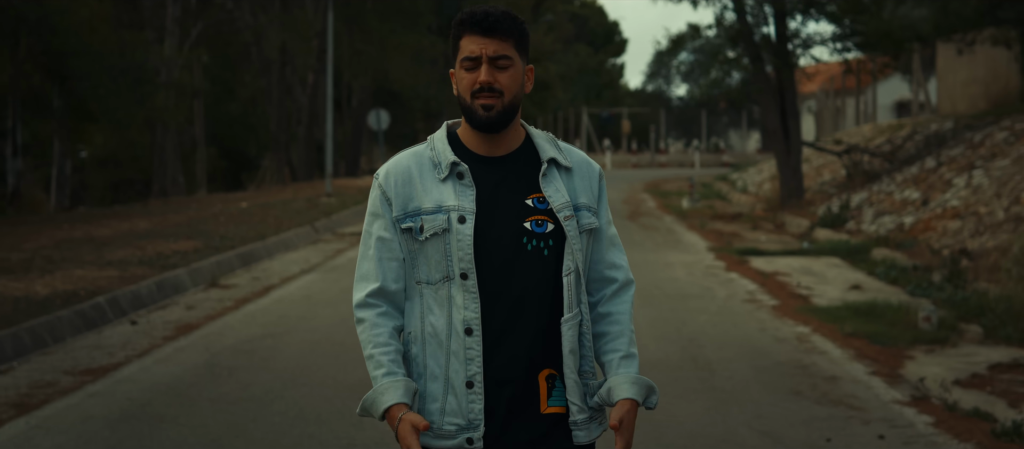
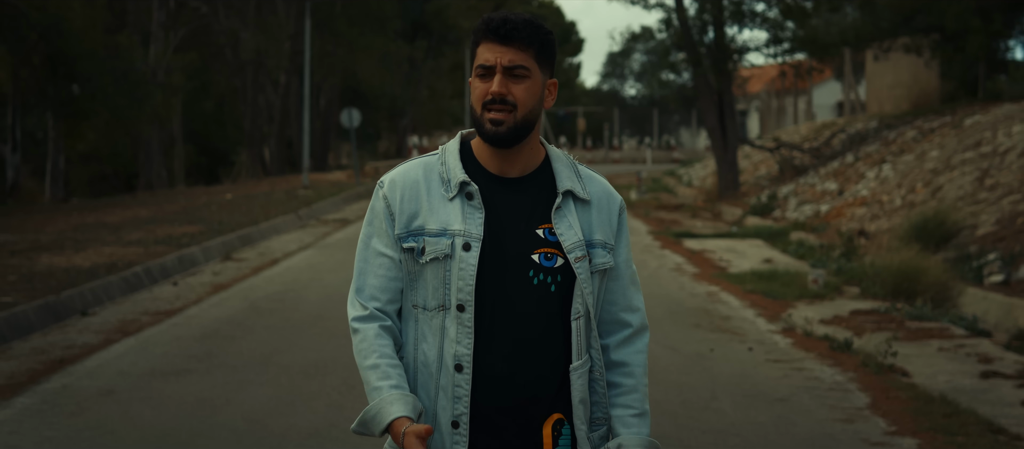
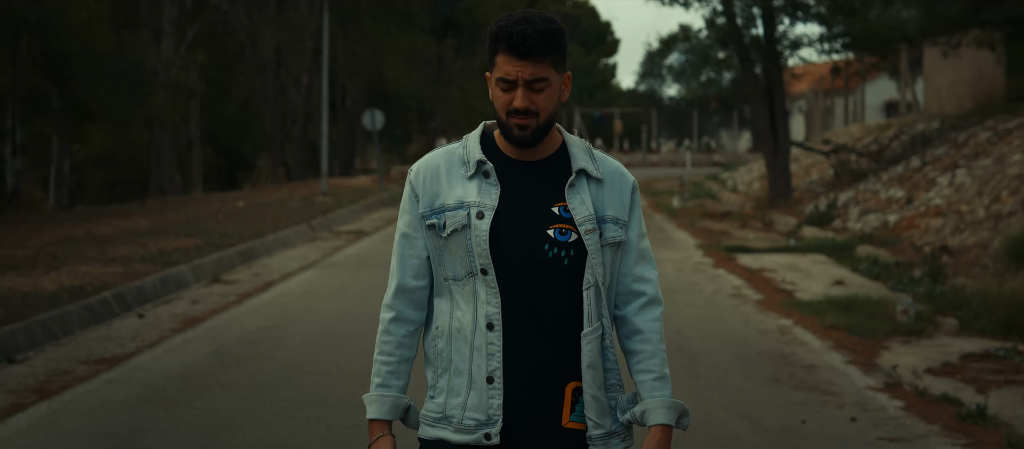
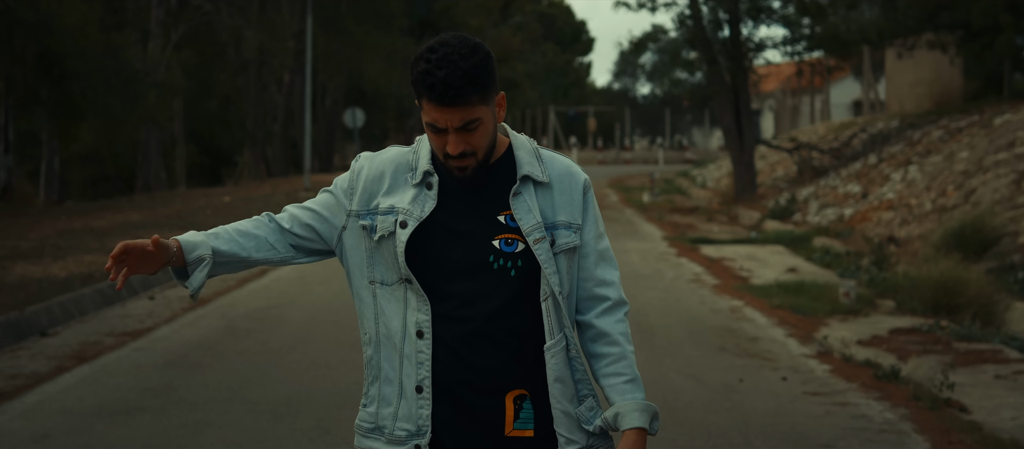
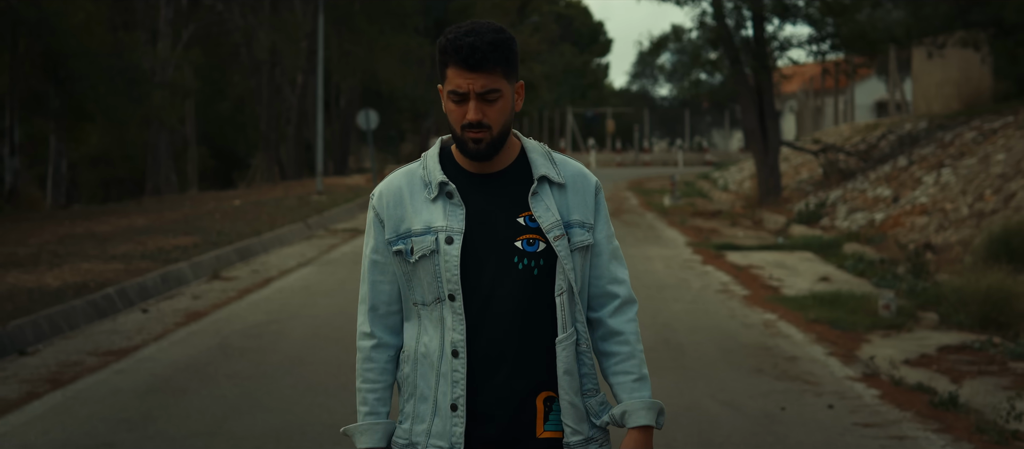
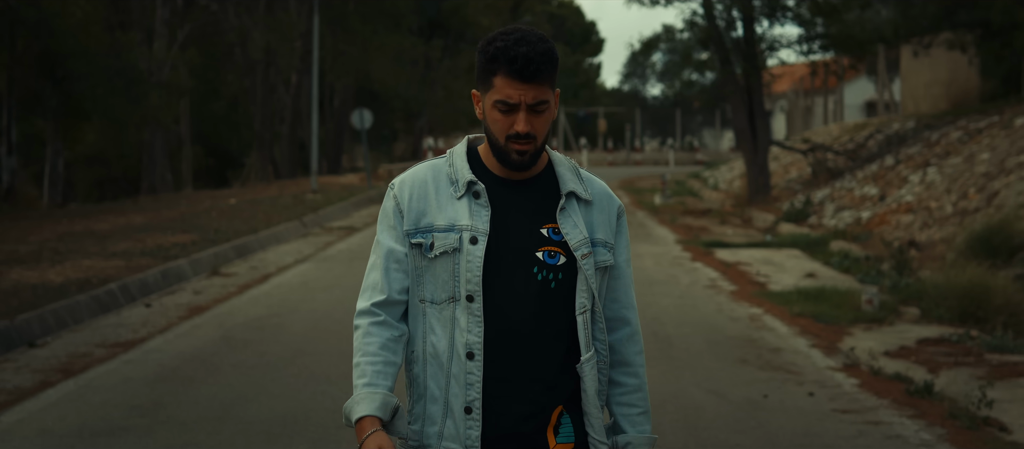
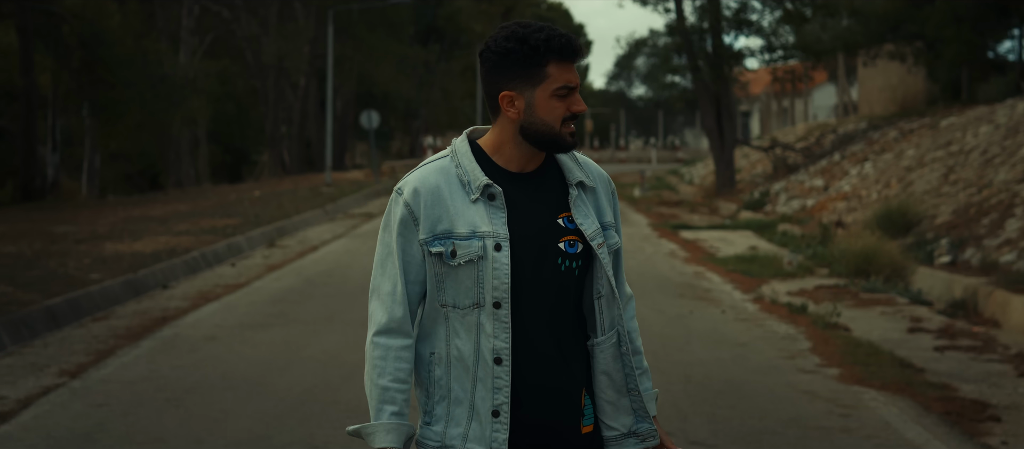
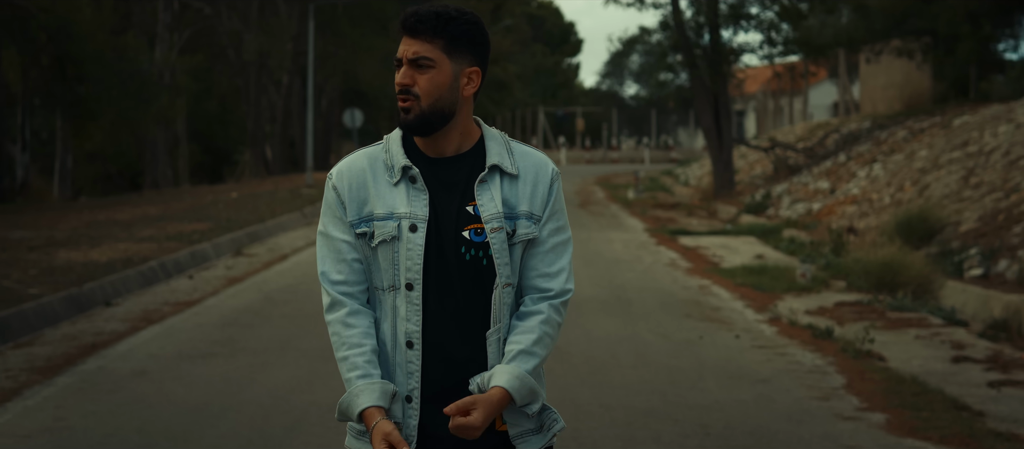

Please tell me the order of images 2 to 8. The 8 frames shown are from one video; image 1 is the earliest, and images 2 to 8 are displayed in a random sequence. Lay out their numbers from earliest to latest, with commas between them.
3, 5, 6, 4, 2, 8, 7
